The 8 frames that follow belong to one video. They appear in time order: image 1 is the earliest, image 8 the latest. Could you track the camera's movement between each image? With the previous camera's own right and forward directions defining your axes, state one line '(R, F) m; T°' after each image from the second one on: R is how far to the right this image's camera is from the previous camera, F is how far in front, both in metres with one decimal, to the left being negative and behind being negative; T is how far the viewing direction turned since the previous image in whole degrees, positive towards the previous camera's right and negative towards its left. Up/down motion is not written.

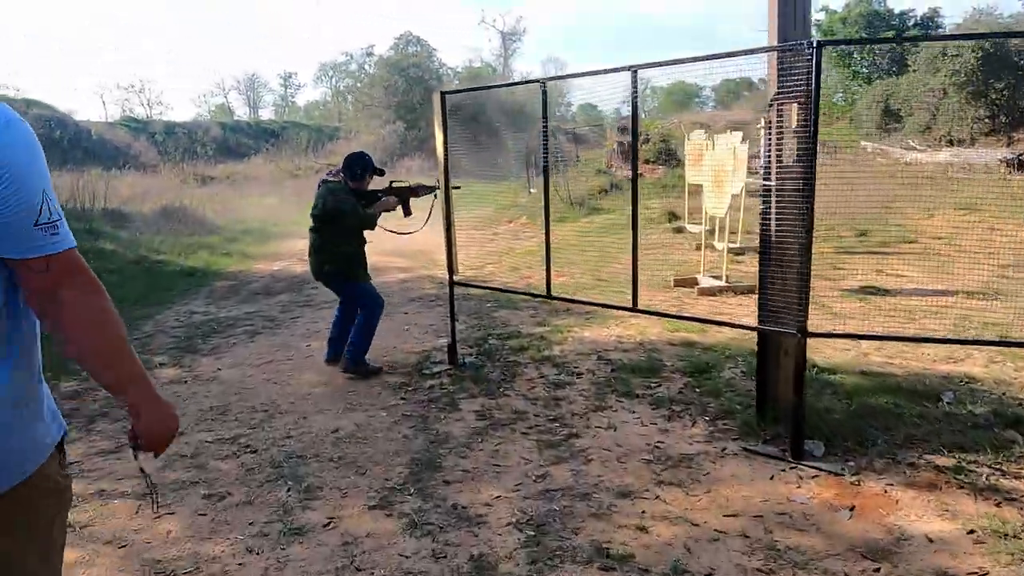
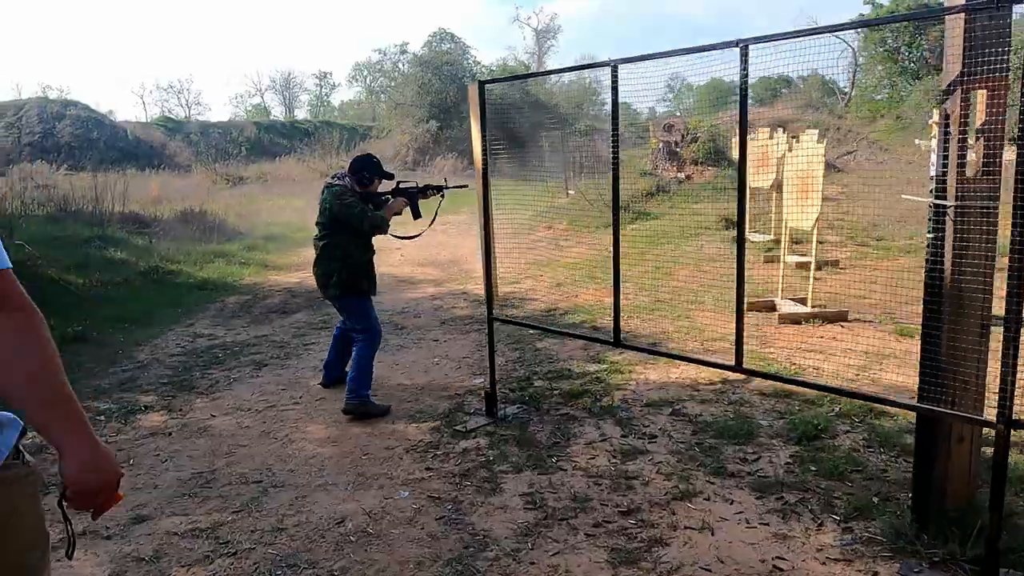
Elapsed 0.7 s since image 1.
(-0.1, +1.1) m; -2°
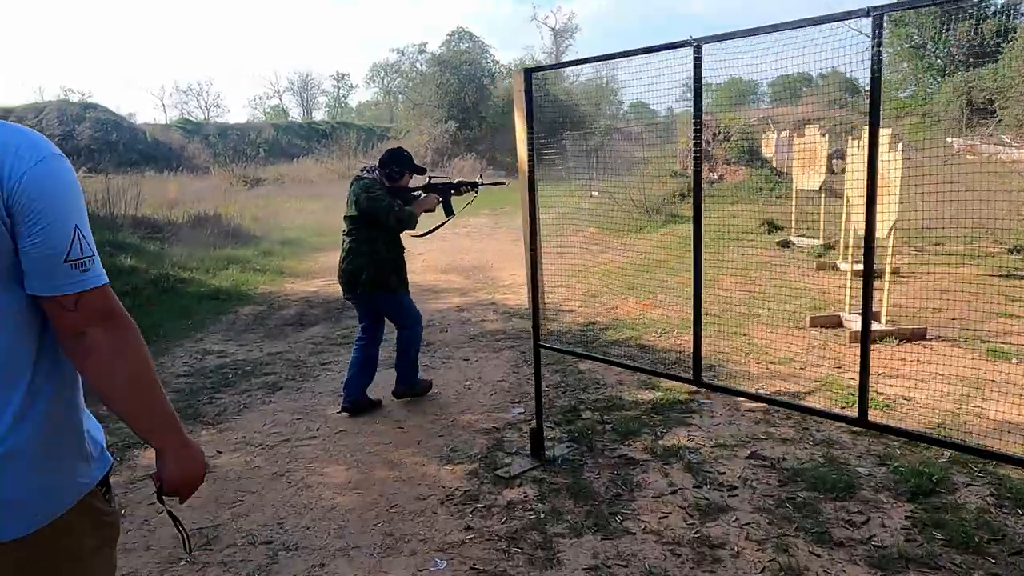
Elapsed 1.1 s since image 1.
(-0.2, +0.6) m; -1°
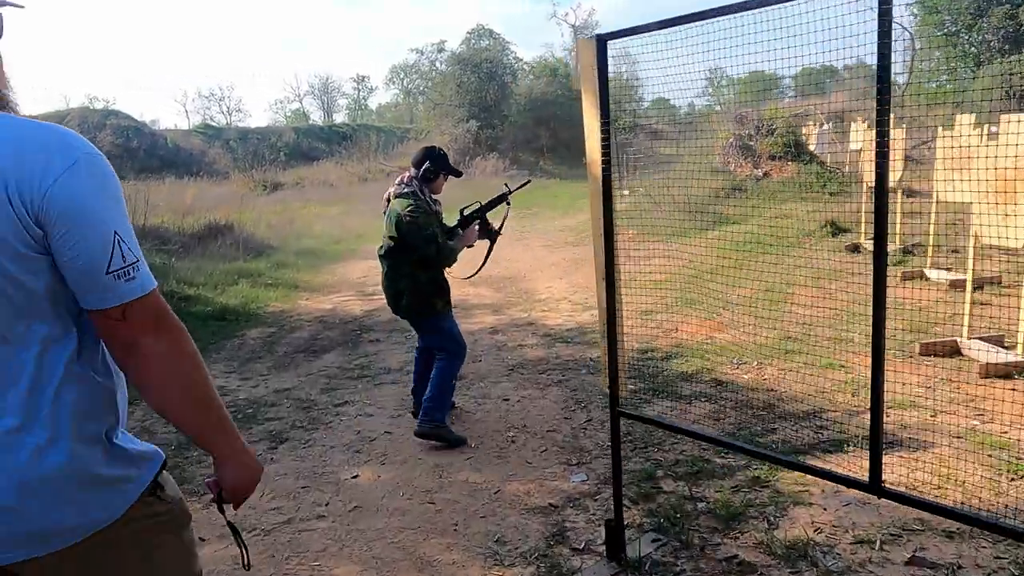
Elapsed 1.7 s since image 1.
(-0.2, +1.0) m; -2°
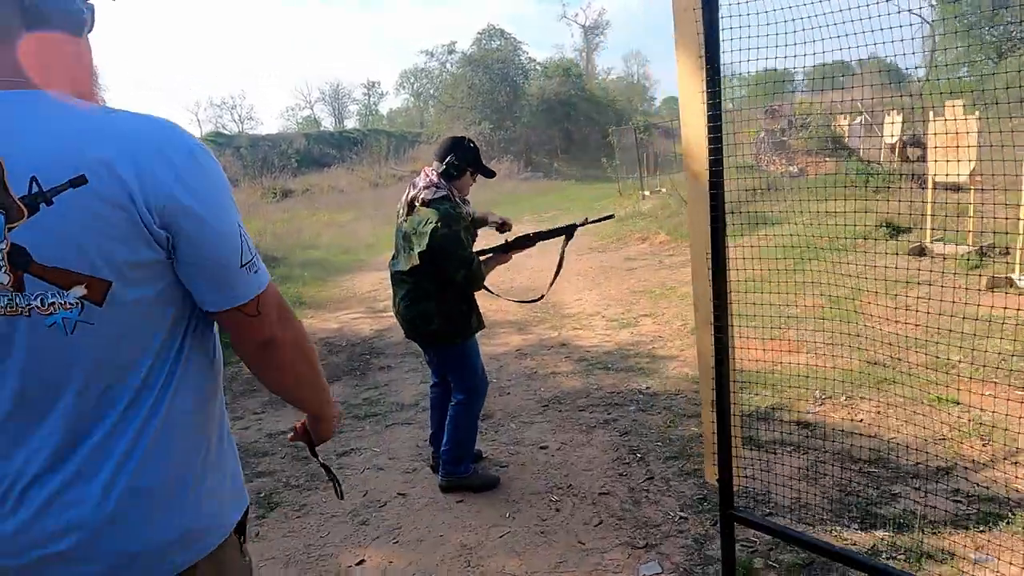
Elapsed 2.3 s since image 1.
(-0.1, +0.9) m; -1°
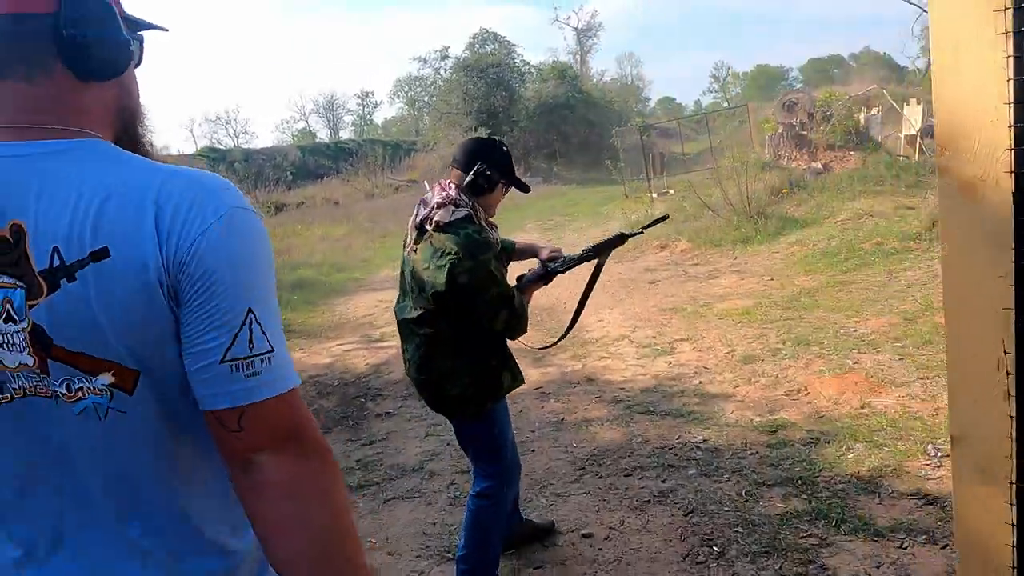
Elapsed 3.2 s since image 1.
(-0.1, +1.0) m; 0°
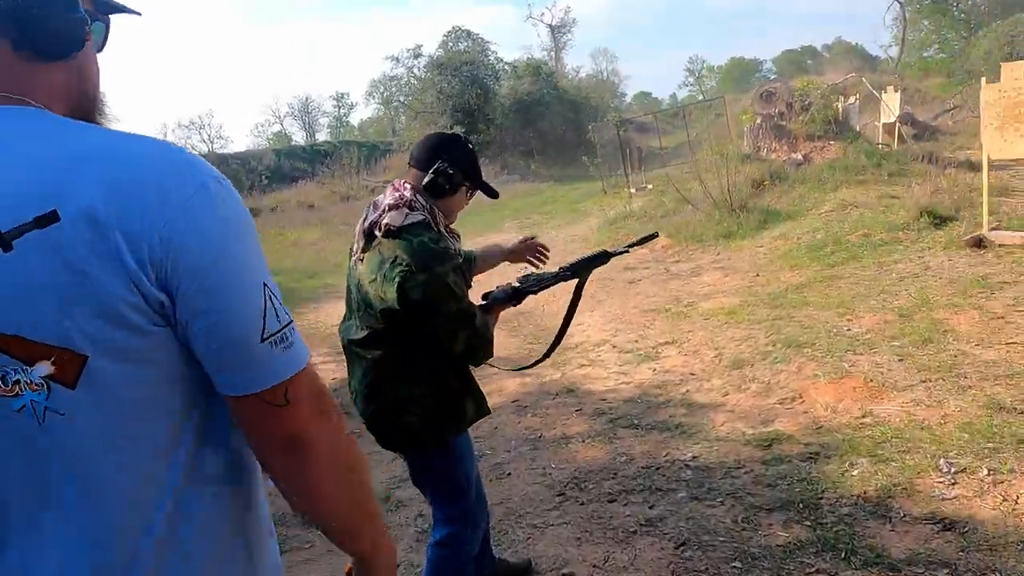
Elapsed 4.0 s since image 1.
(+0.1, +0.4) m; +1°
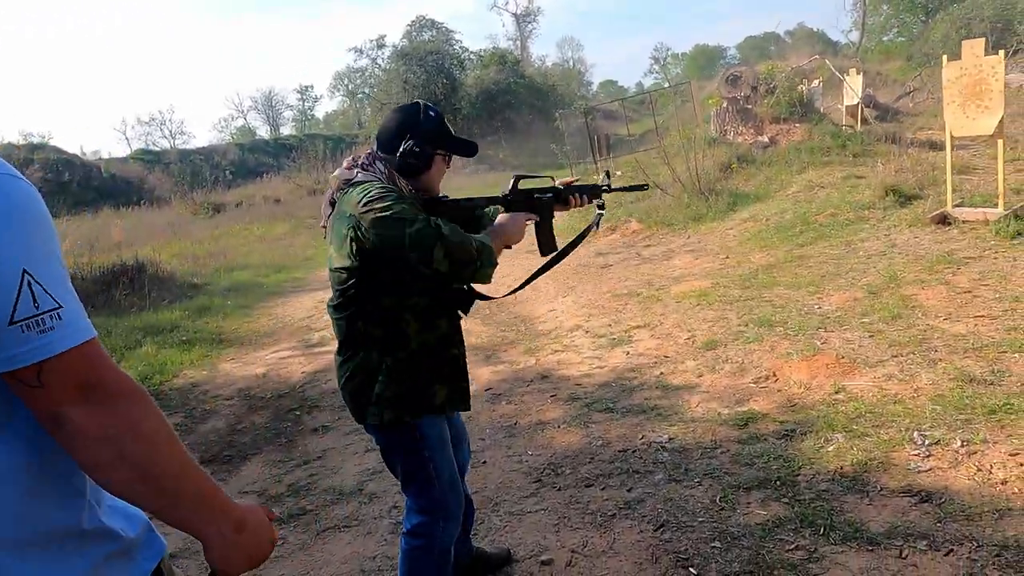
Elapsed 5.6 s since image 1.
(0.0, +0.1) m; +2°
